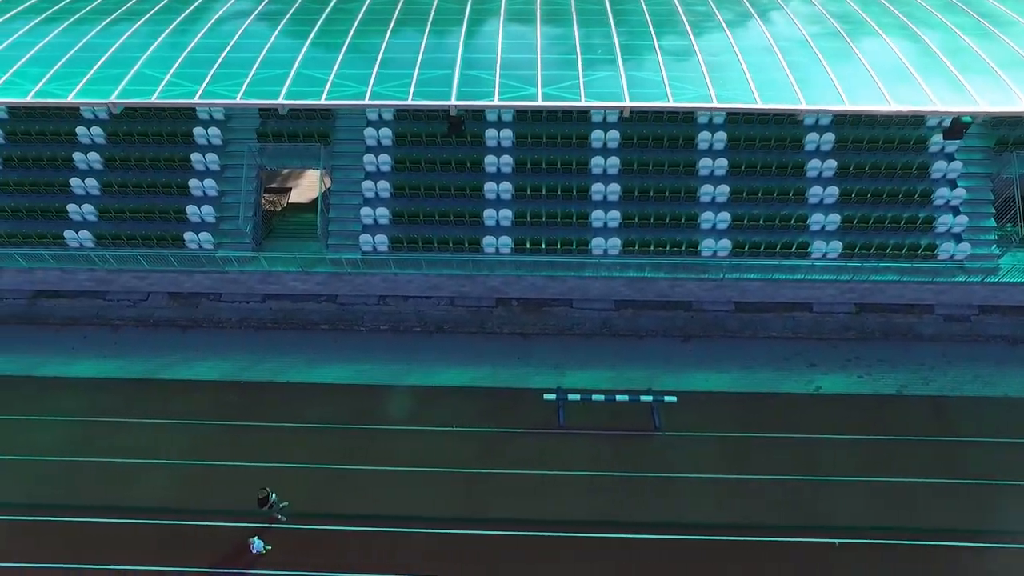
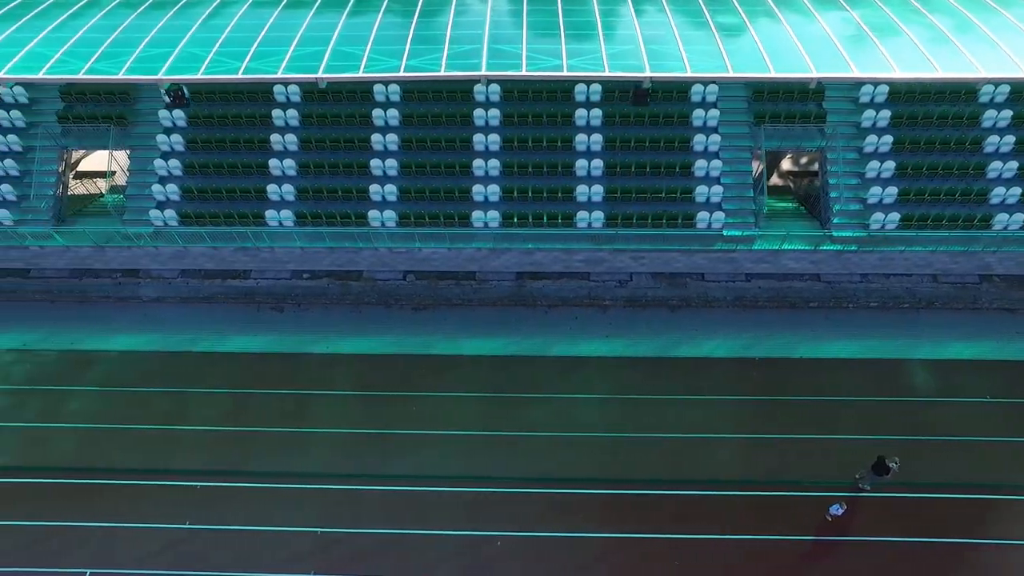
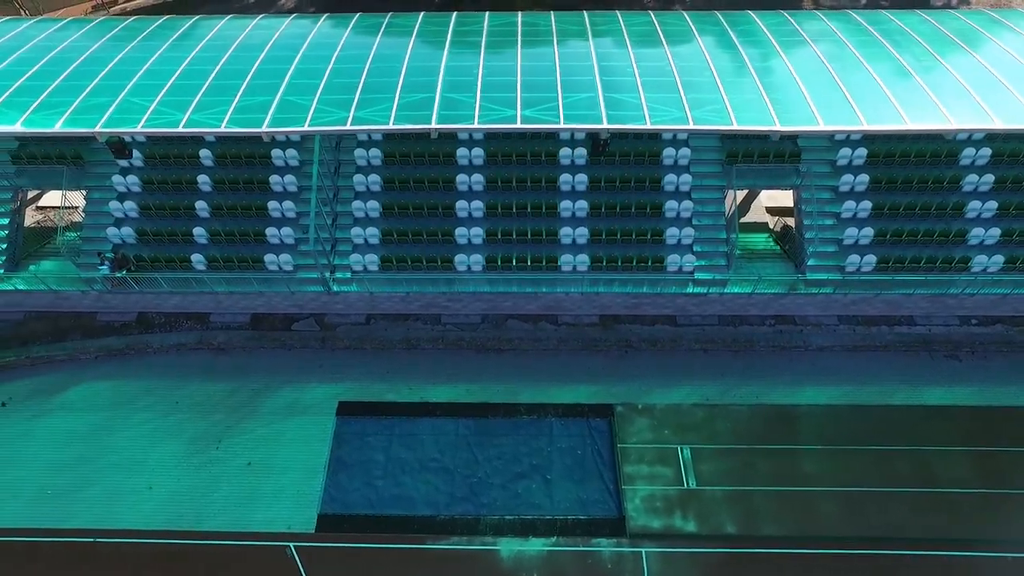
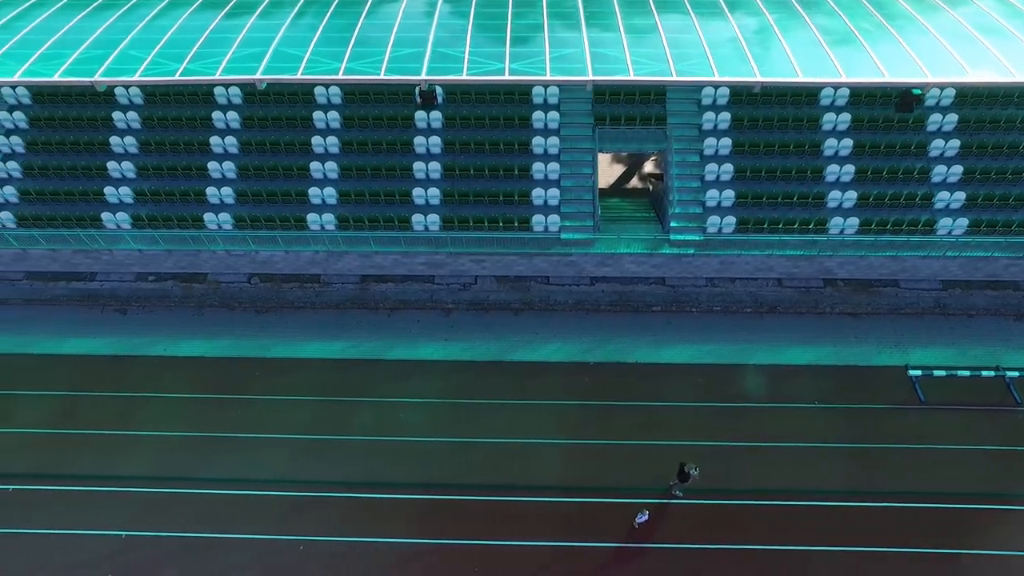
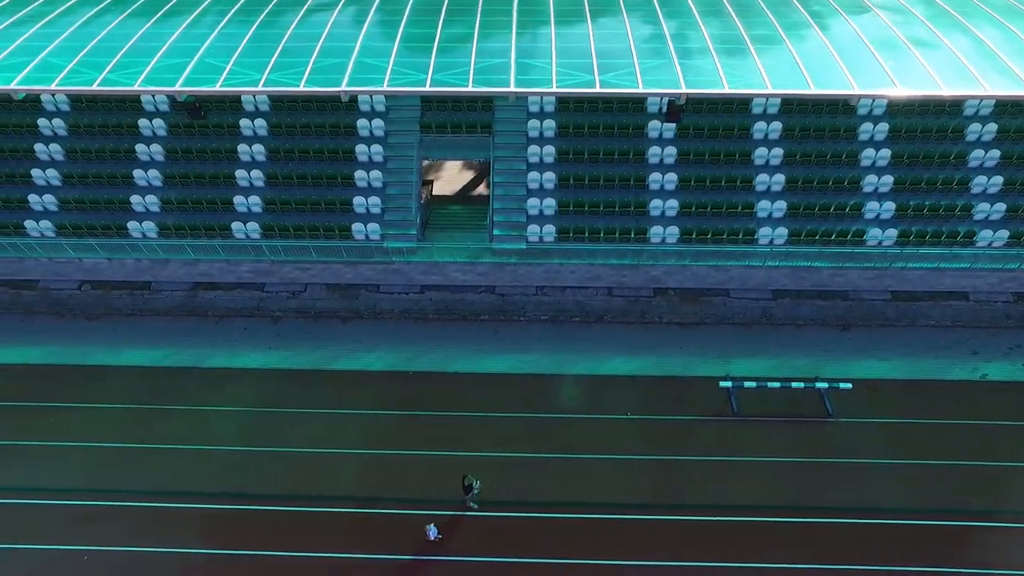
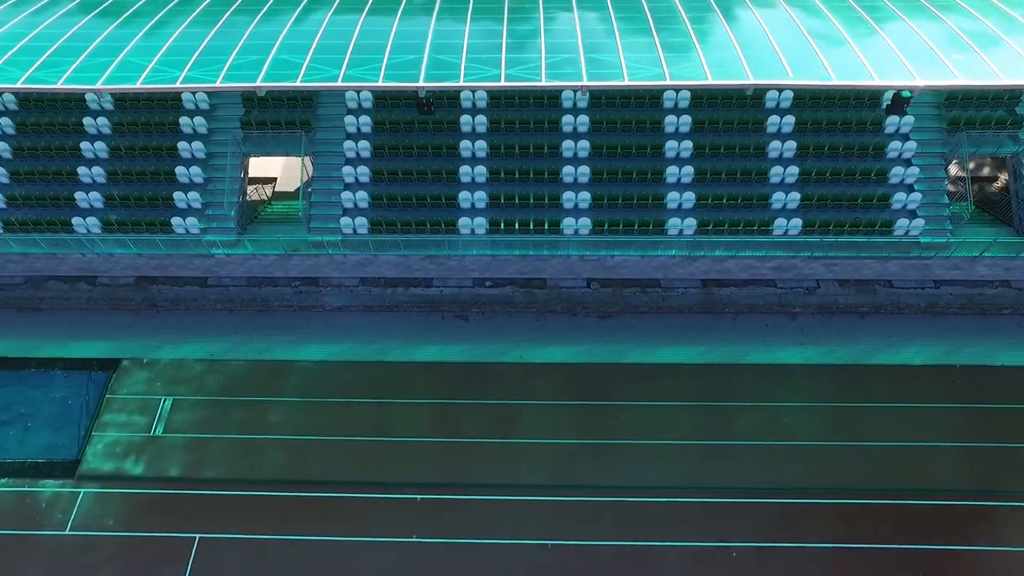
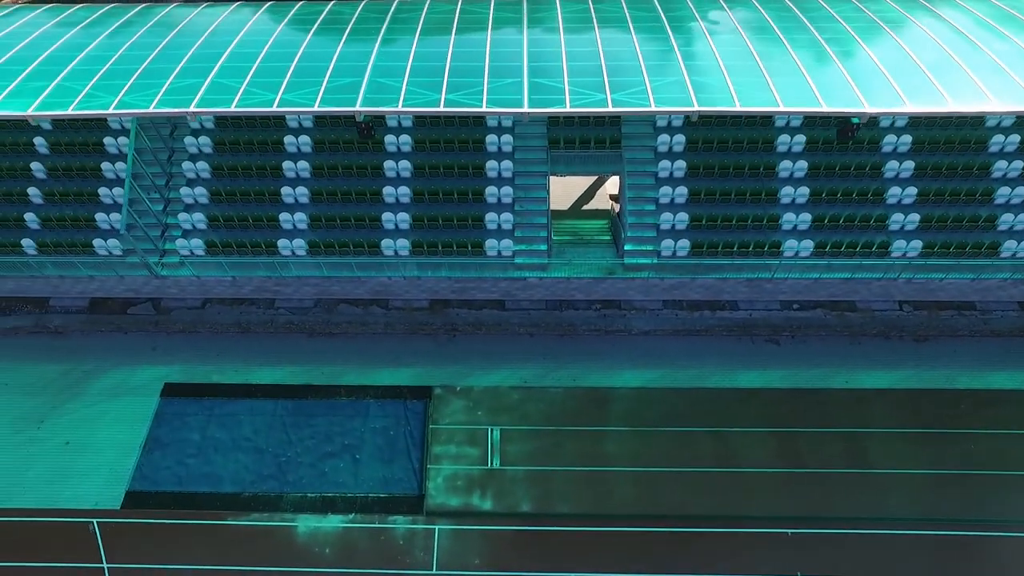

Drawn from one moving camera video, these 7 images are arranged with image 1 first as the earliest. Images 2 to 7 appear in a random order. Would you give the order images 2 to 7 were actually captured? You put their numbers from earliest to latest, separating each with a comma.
5, 4, 2, 6, 7, 3
